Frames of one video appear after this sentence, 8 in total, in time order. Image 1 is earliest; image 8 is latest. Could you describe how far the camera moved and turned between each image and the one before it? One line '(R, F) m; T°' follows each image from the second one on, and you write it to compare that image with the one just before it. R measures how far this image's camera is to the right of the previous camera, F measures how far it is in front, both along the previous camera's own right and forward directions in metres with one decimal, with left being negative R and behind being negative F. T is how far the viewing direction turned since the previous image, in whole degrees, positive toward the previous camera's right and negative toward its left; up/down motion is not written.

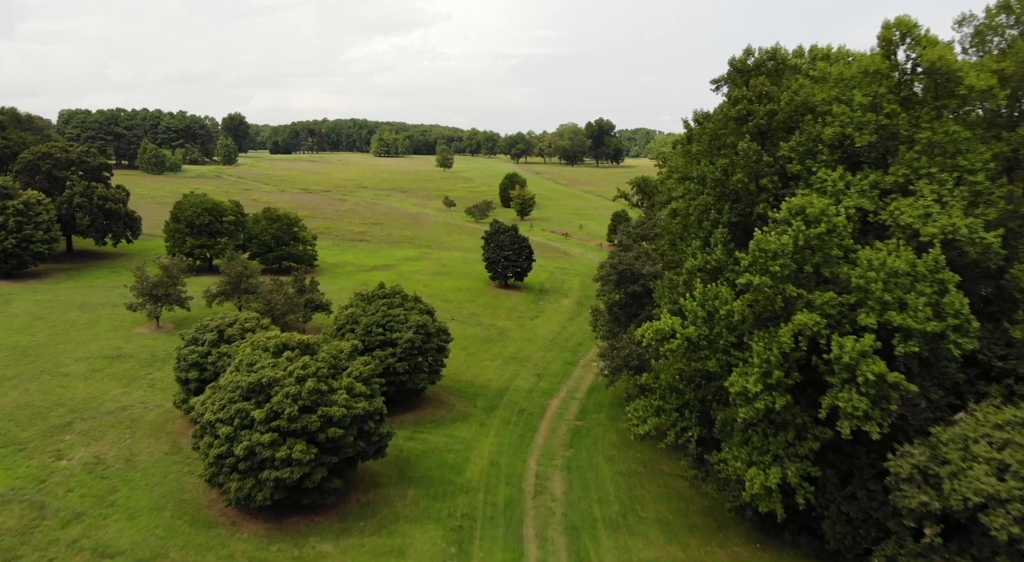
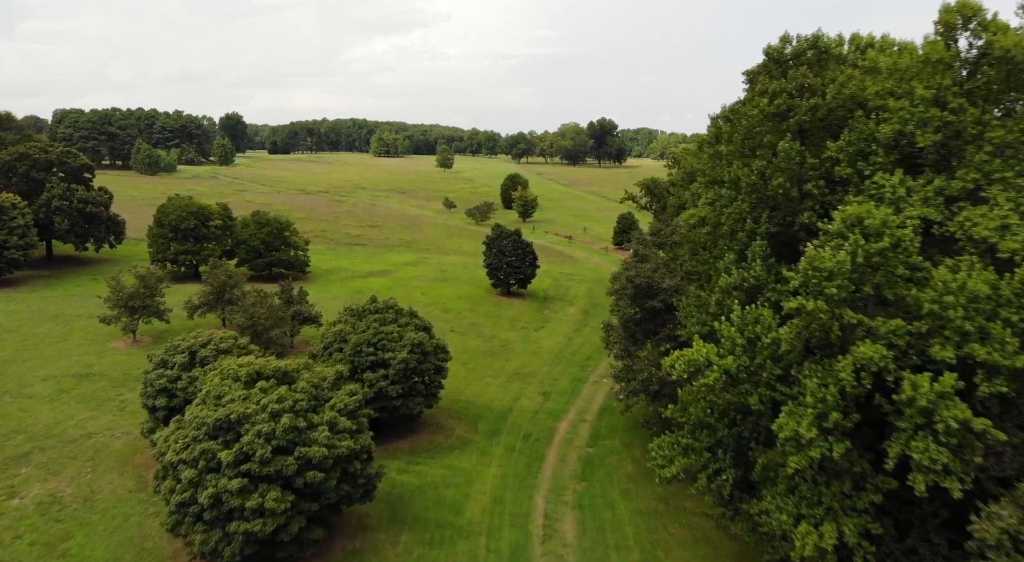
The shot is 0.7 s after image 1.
(-0.2, +2.5) m; 0°
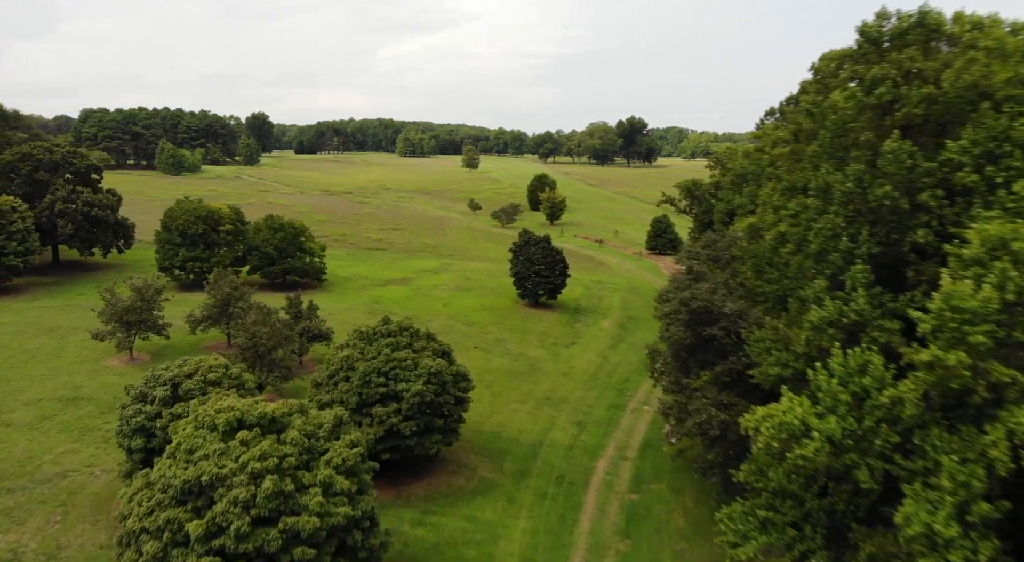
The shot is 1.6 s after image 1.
(-0.2, +3.2) m; -2°
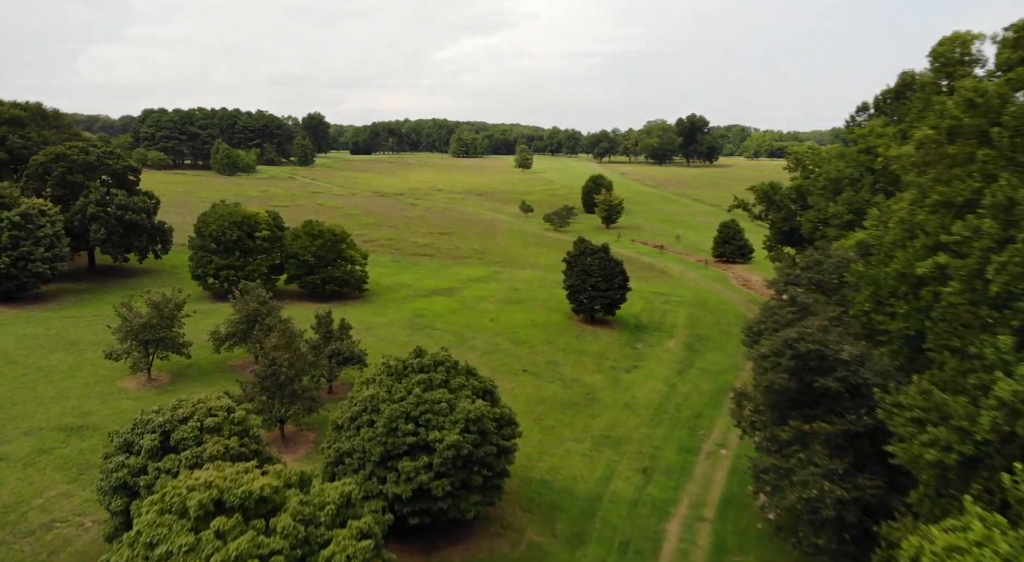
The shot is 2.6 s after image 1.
(-0.1, +3.6) m; -4°
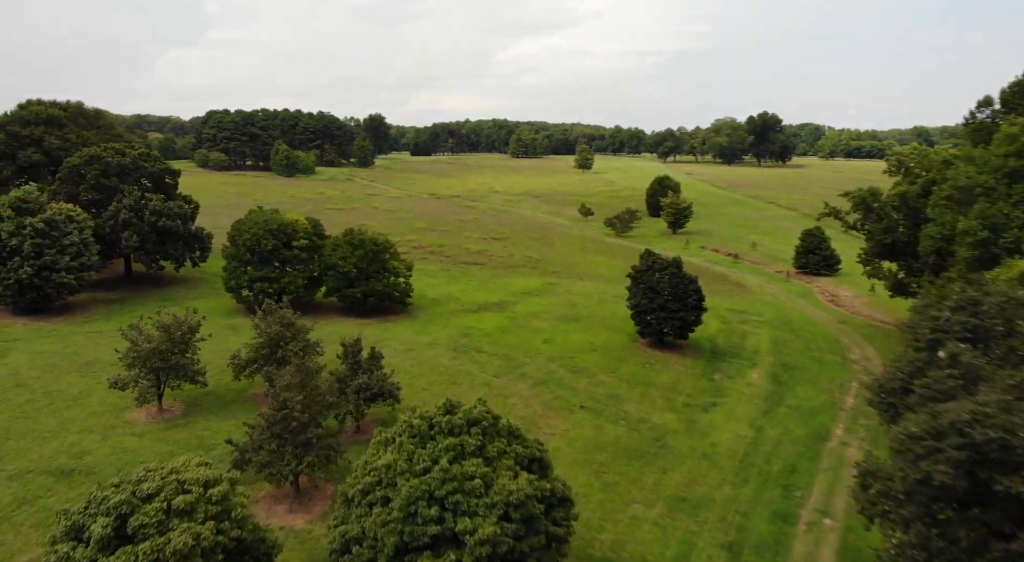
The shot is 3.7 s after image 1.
(0.0, +4.0) m; -5°
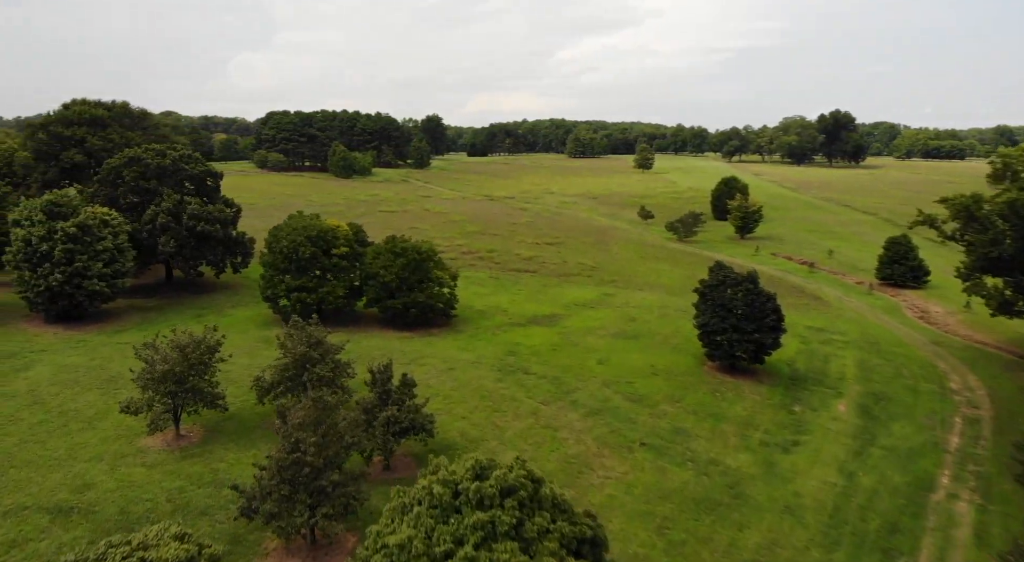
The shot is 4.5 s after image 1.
(+0.2, +2.9) m; -5°
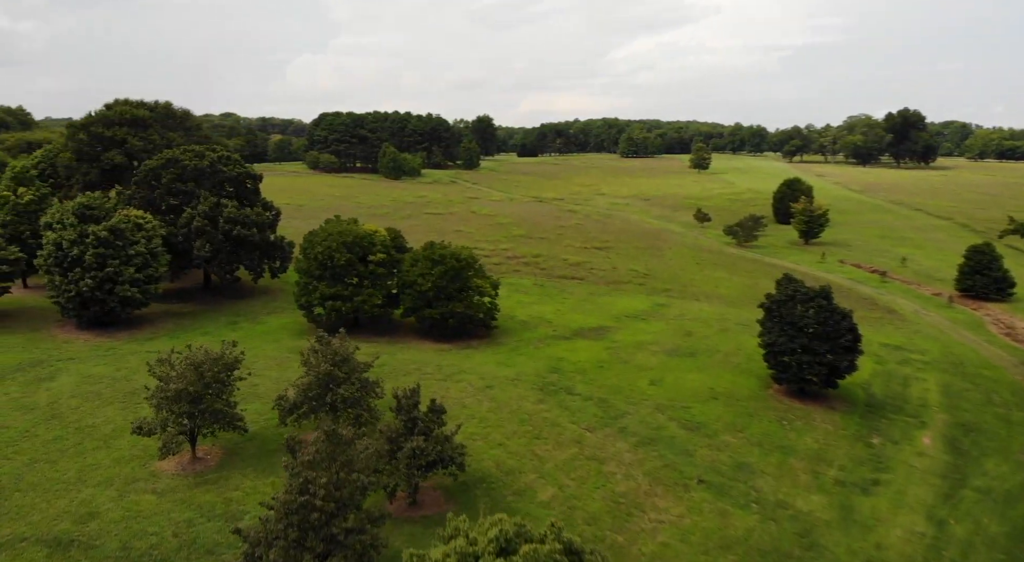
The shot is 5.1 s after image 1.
(+0.2, +2.2) m; -4°
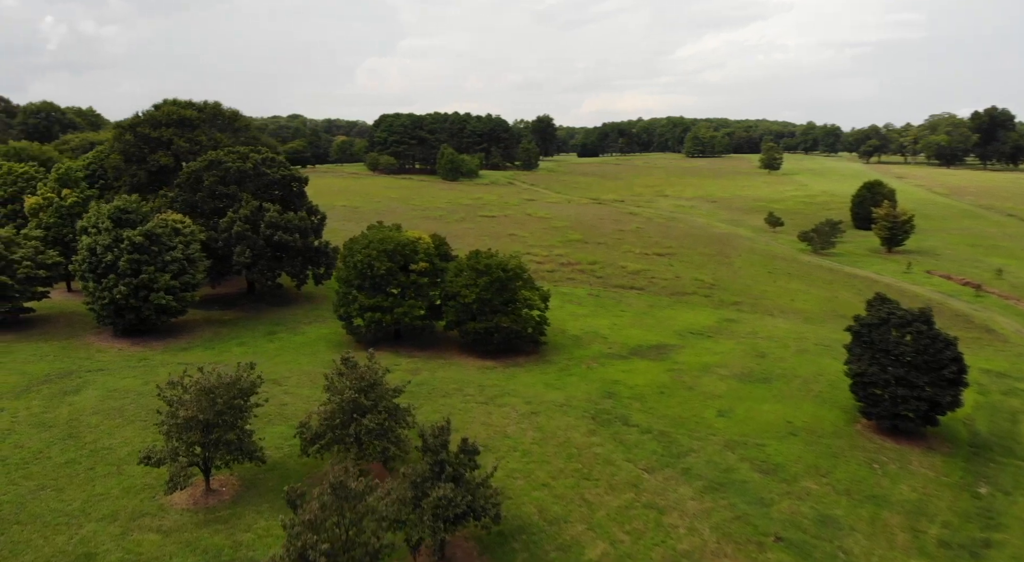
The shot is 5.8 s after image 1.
(+0.3, +2.6) m; -5°
